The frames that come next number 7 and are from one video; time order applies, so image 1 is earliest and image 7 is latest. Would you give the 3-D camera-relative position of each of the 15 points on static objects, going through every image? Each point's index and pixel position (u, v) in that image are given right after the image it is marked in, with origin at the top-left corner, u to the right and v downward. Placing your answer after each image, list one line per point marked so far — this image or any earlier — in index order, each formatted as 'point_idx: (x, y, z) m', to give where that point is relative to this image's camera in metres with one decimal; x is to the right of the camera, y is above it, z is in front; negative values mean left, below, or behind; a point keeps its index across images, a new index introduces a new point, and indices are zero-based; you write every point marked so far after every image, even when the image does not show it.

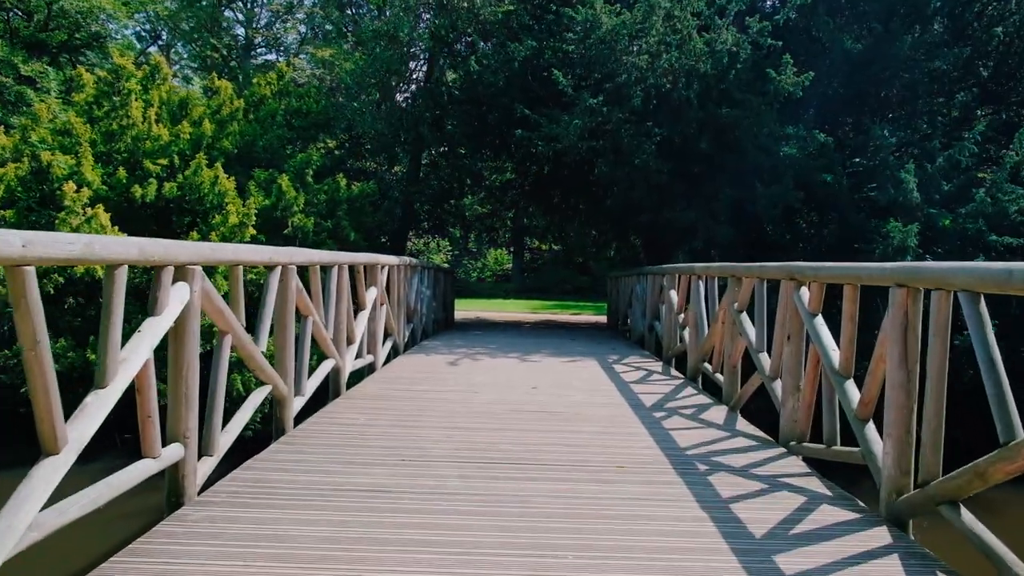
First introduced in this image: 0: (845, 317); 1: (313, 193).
0: (+1.3, -0.1, +3.3) m
1: (-2.5, +1.2, +10.5) m
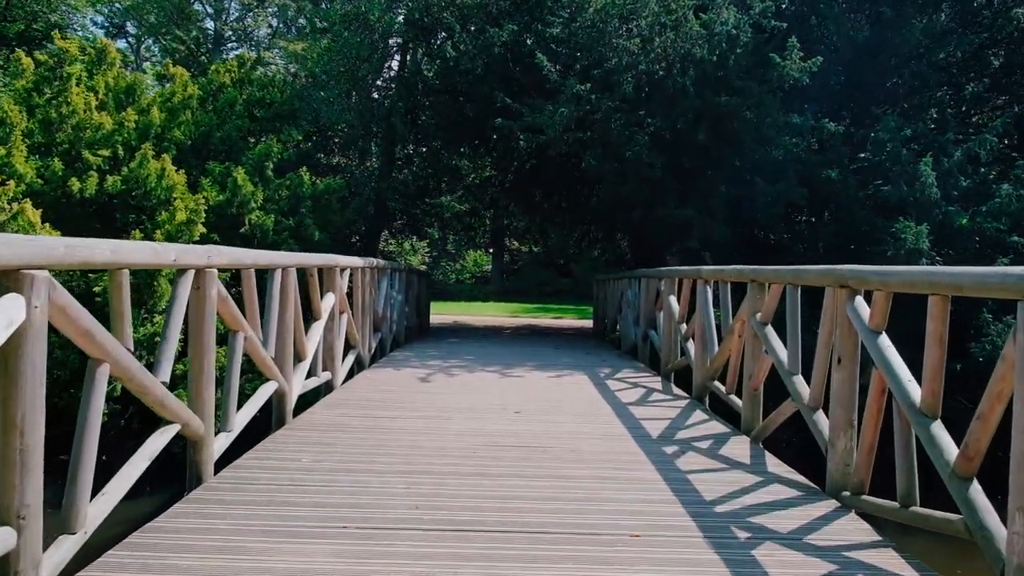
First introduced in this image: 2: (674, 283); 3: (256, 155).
0: (+1.2, -0.1, +2.5) m
1: (-2.8, +1.2, +9.6) m
2: (+1.2, 0.0, +6.3) m
3: (-3.0, +1.5, +9.6) m
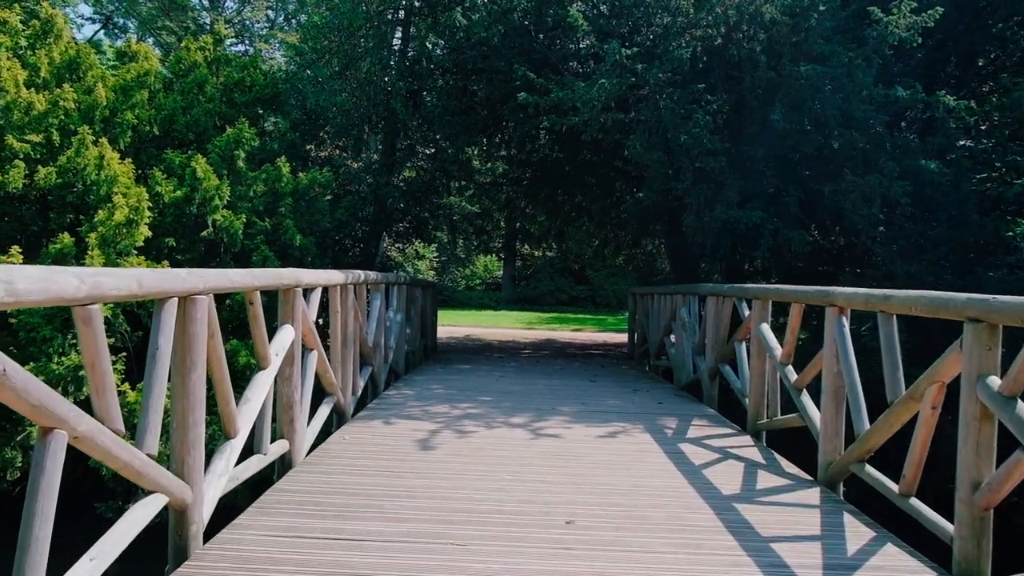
0: (+1.4, -0.3, +0.8) m
1: (-2.5, +1.0, +7.9) m
2: (+1.4, -0.1, +4.6) m
3: (-2.7, +1.4, +7.9) m
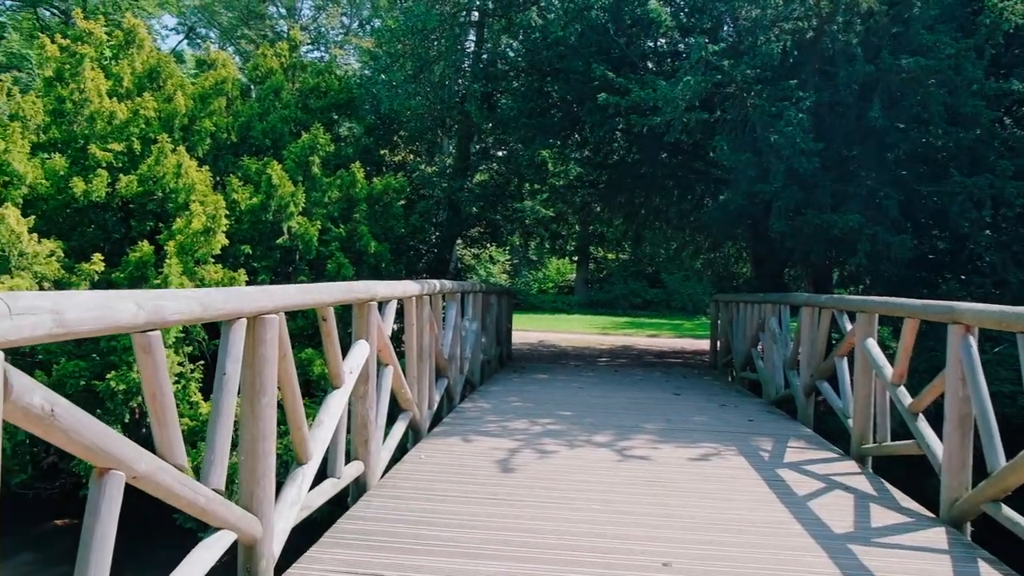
0: (+1.5, -0.3, +0.4) m
1: (-1.8, +0.9, +7.9) m
2: (+1.8, -0.2, +4.2) m
3: (-2.0, +1.3, +7.9) m
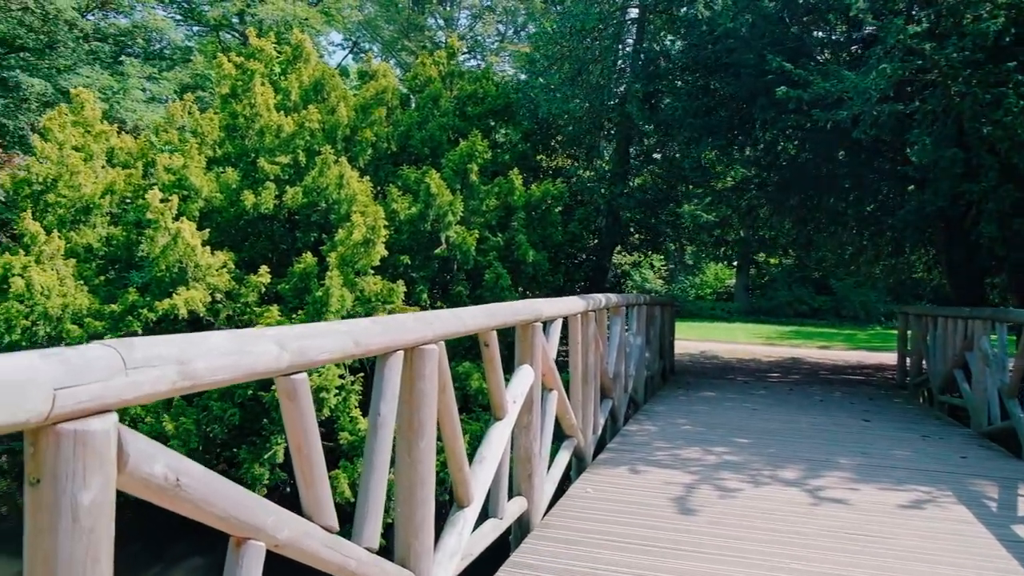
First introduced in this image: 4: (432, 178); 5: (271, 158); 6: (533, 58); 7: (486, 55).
0: (+1.6, -0.4, -0.2) m
1: (-0.3, +0.9, +7.7) m
2: (+2.6, -0.2, +3.4) m
3: (-0.5, +1.2, +7.8) m
4: (-0.7, +0.9, +7.1) m
5: (-2.2, +1.2, +7.7) m
6: (+0.2, +2.8, +10.0) m
7: (-0.6, +5.4, +19.2) m
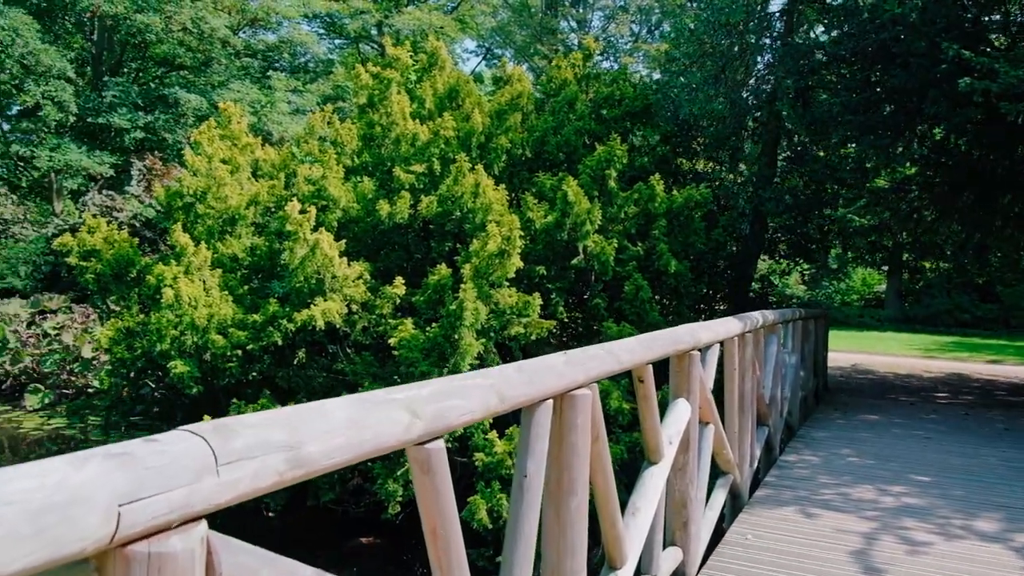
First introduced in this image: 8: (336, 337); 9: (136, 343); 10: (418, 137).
0: (+1.6, -0.5, -0.8) m
1: (+0.9, +0.8, +7.4) m
2: (+3.1, -0.3, +2.7) m
3: (+0.8, +1.1, +7.5) m
4: (+0.5, +0.8, +6.8) m
5: (-1.0, +1.1, +7.6) m
6: (+1.8, +2.6, +9.5) m
7: (+2.4, +5.2, +18.7) m
8: (-1.6, -0.4, +7.7) m
9: (-3.5, -0.5, +7.8) m
10: (-0.9, +1.4, +7.6) m
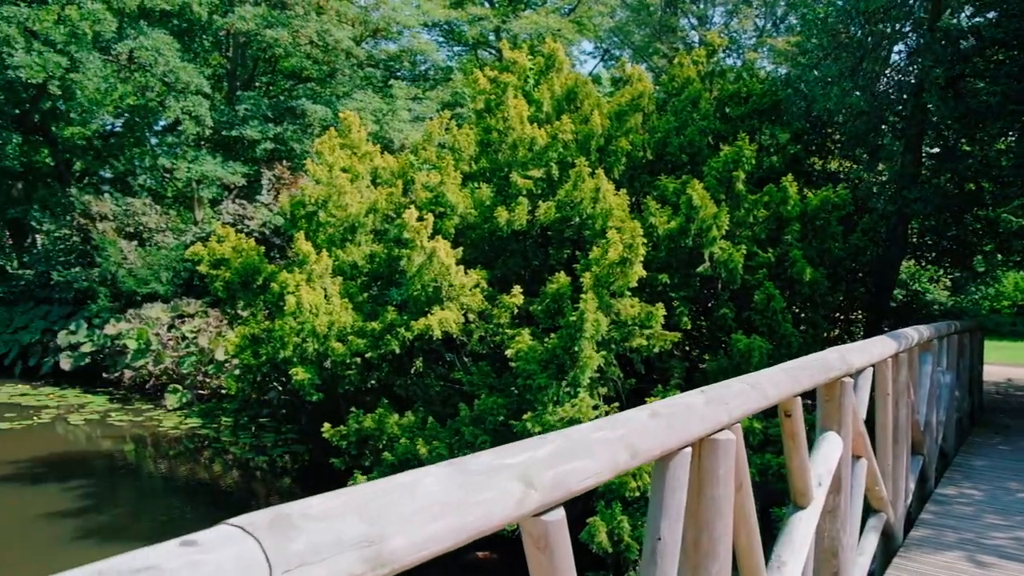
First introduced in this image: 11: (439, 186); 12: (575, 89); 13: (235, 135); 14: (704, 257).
0: (+1.4, -0.5, -1.2) m
1: (+2.0, +0.7, +7.0) m
2: (+3.5, -0.4, +2.0) m
3: (+1.8, +1.1, +7.1) m
4: (+1.4, +0.8, +6.5) m
5: (+0.1, +1.0, +7.5) m
6: (+3.1, +2.6, +8.9) m
7: (+5.0, +5.1, +18.0) m
8: (-0.5, -0.5, +7.6) m
9: (-2.4, -0.6, +8.0) m
10: (+0.2, +1.3, +7.5) m
11: (-0.7, +0.9, +7.5) m
12: (+0.6, +1.9, +8.2) m
13: (-4.9, +2.7, +14.7) m
14: (+1.5, +0.2, +6.6) m
